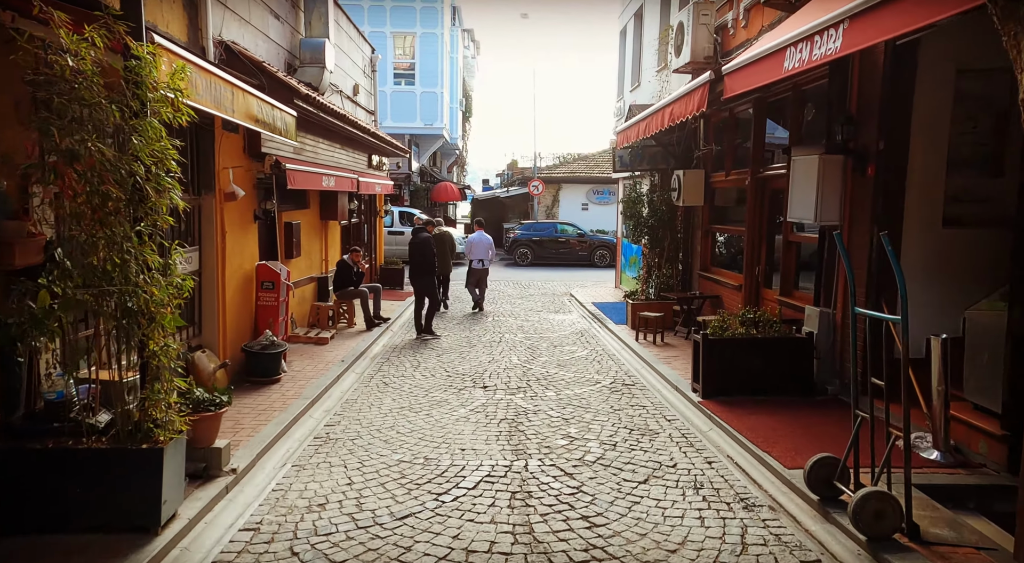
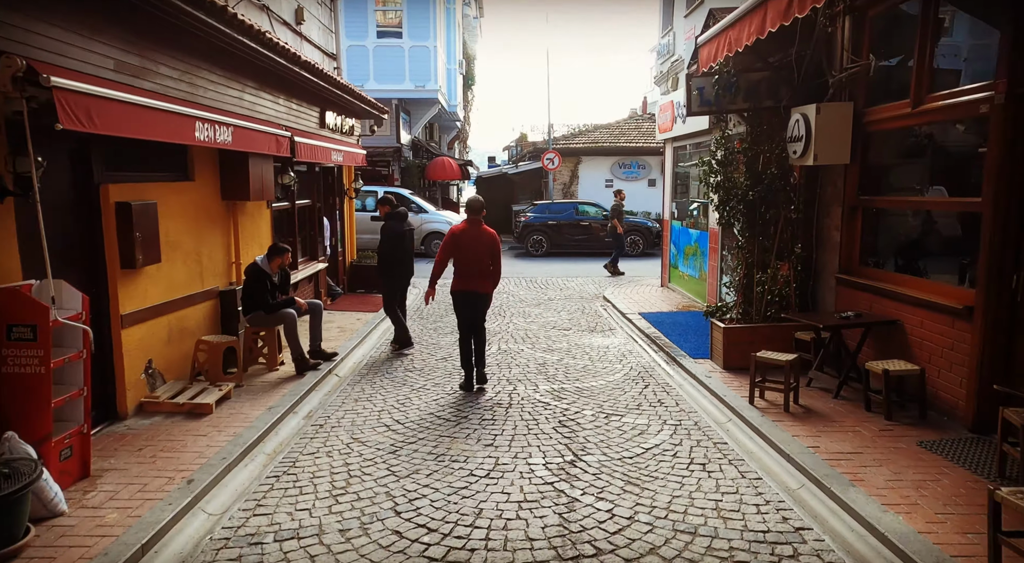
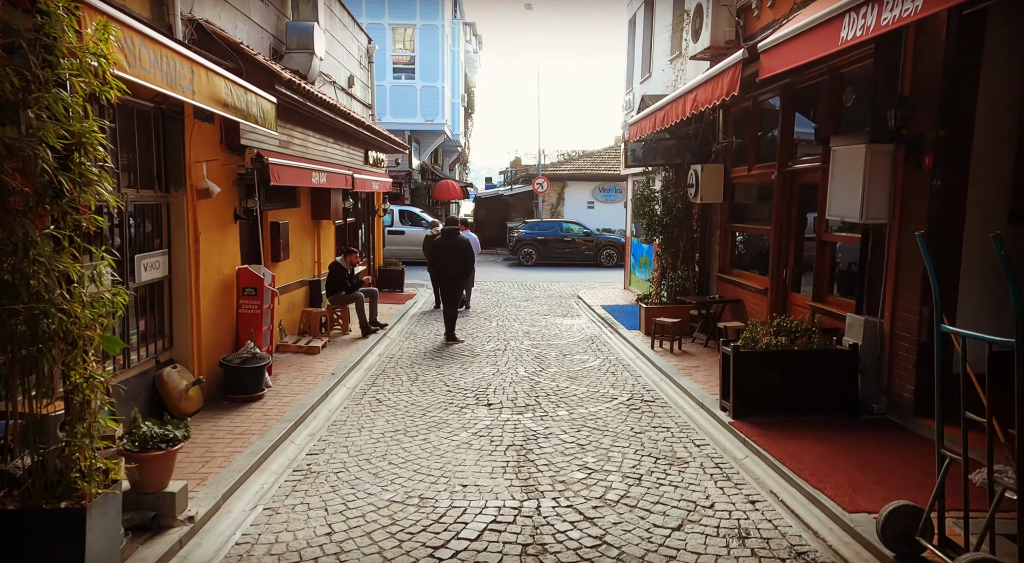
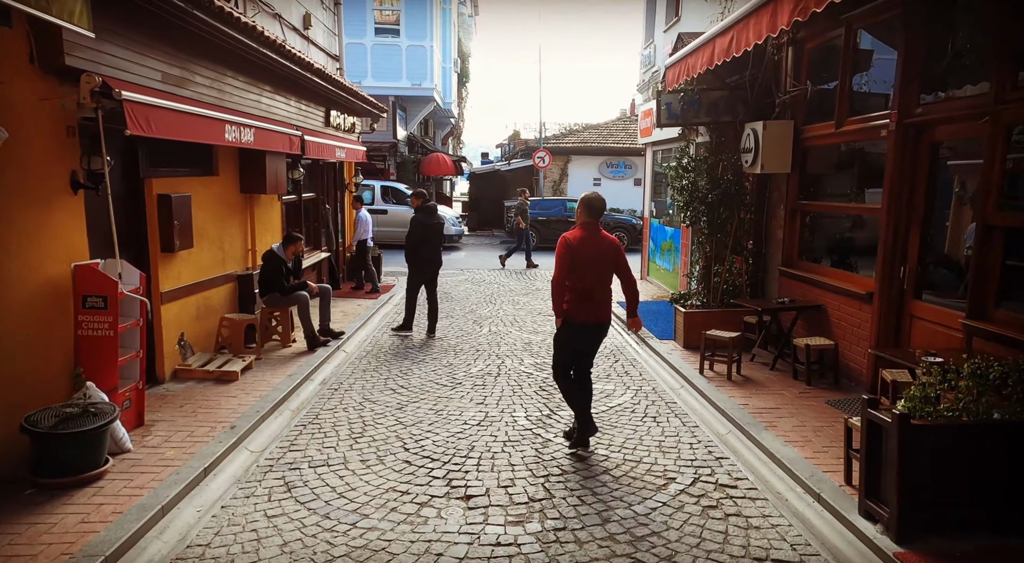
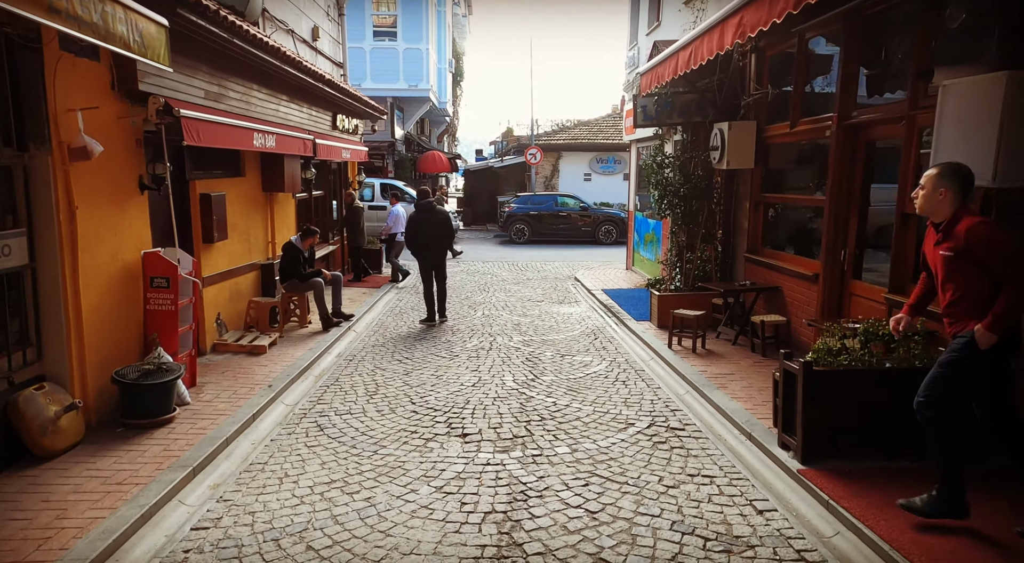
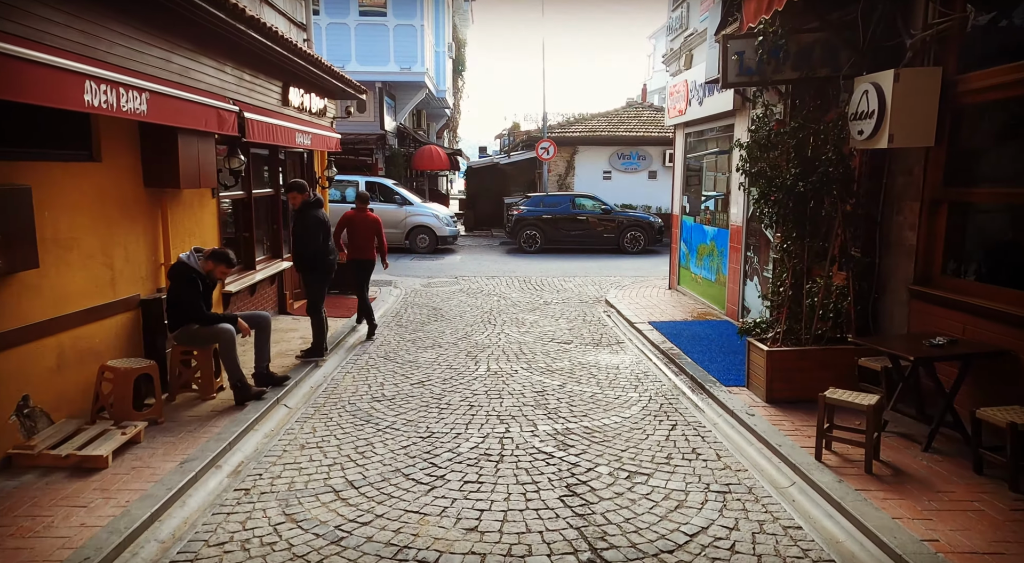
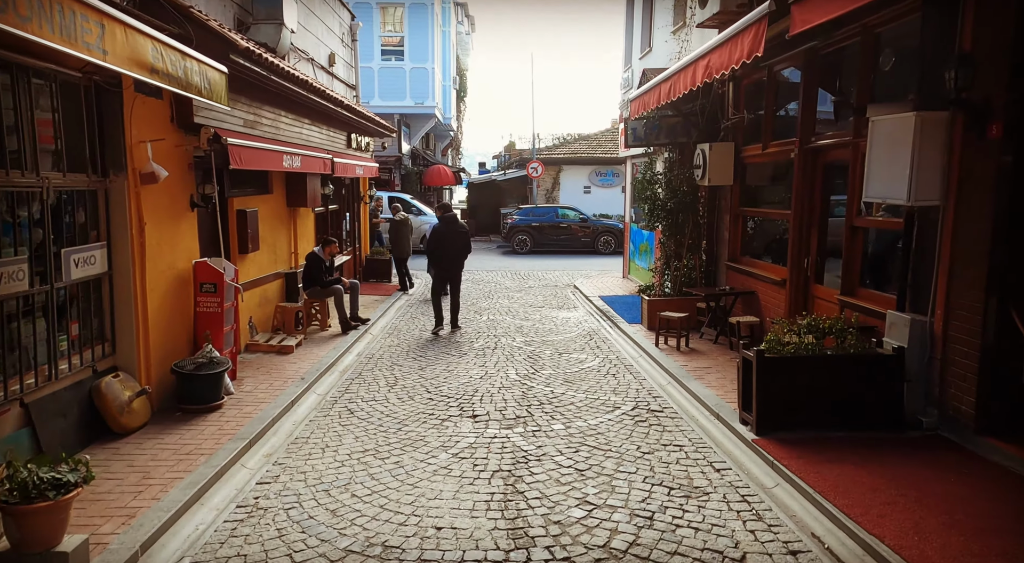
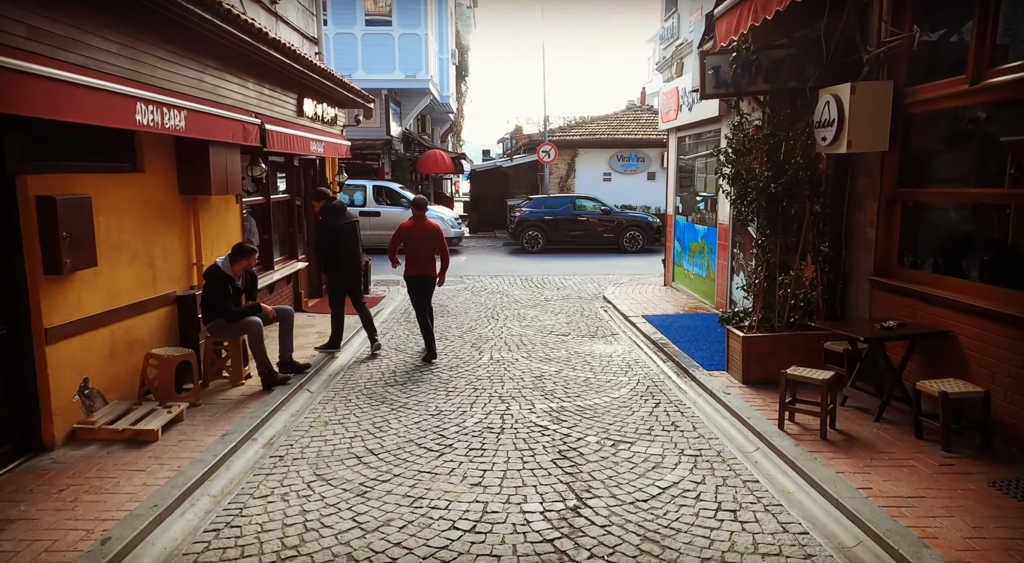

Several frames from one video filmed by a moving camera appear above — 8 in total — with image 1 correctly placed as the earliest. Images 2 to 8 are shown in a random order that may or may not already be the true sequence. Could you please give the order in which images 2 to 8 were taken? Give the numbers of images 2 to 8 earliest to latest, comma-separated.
3, 7, 5, 4, 2, 8, 6
